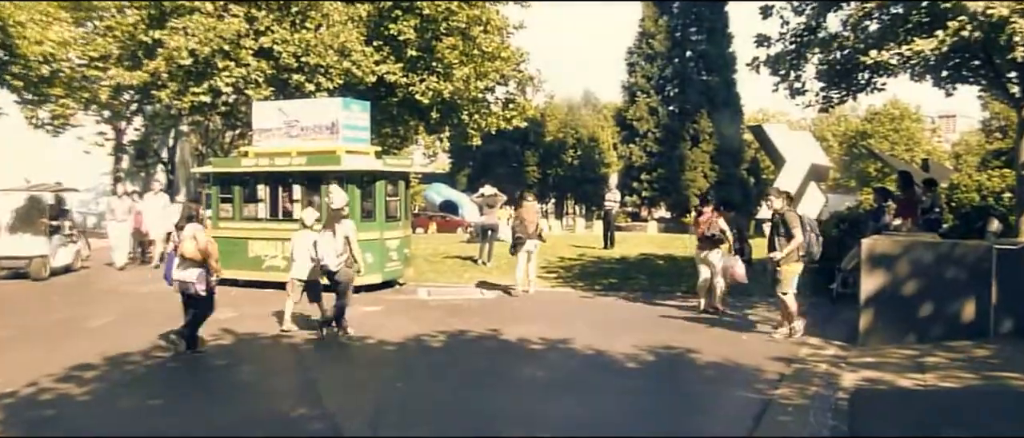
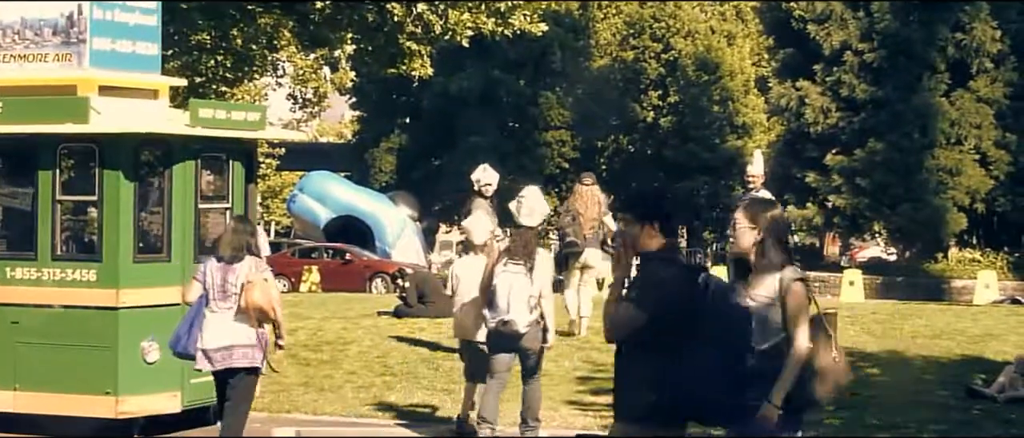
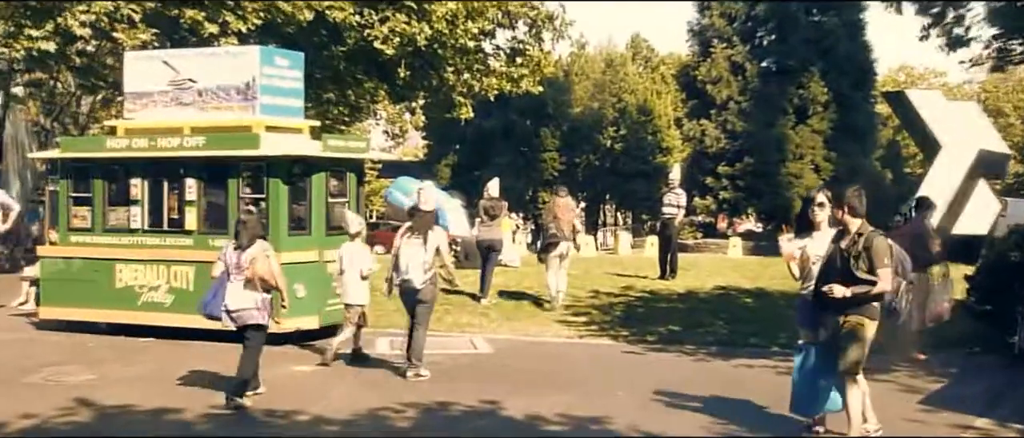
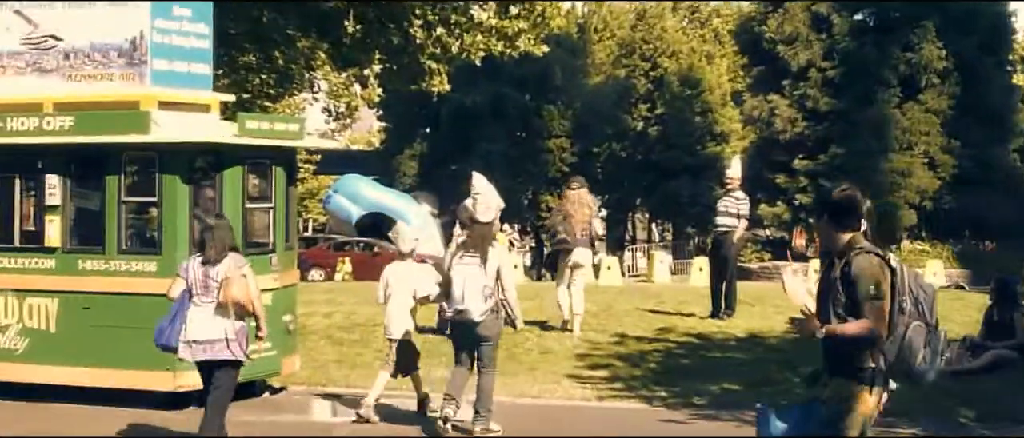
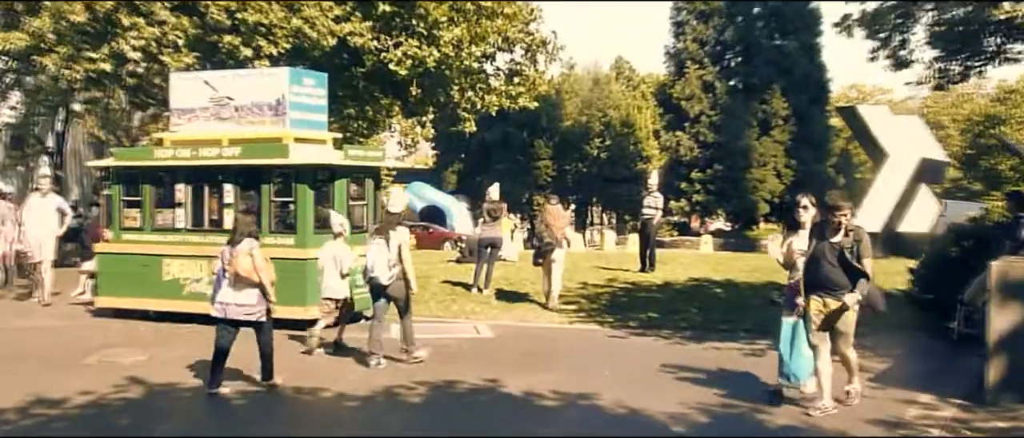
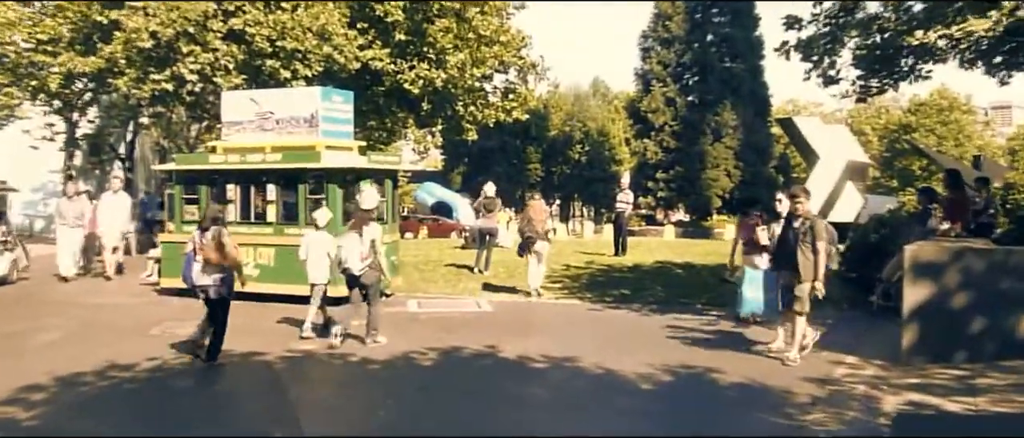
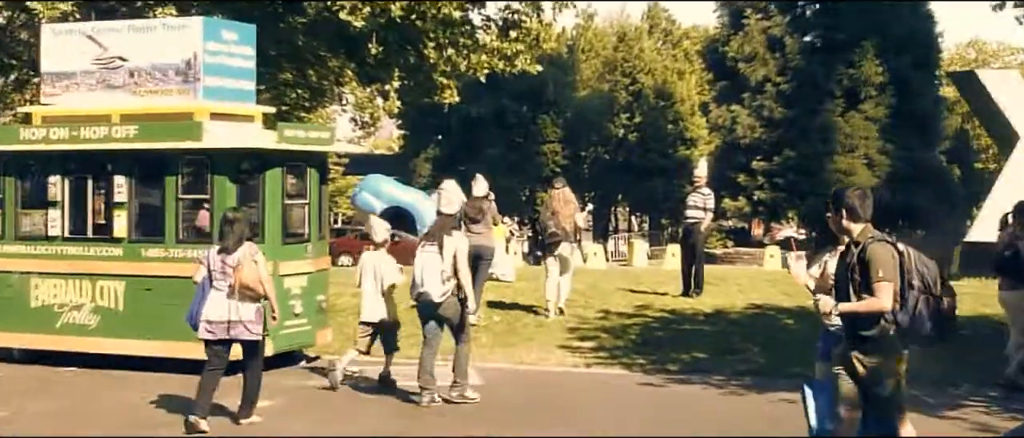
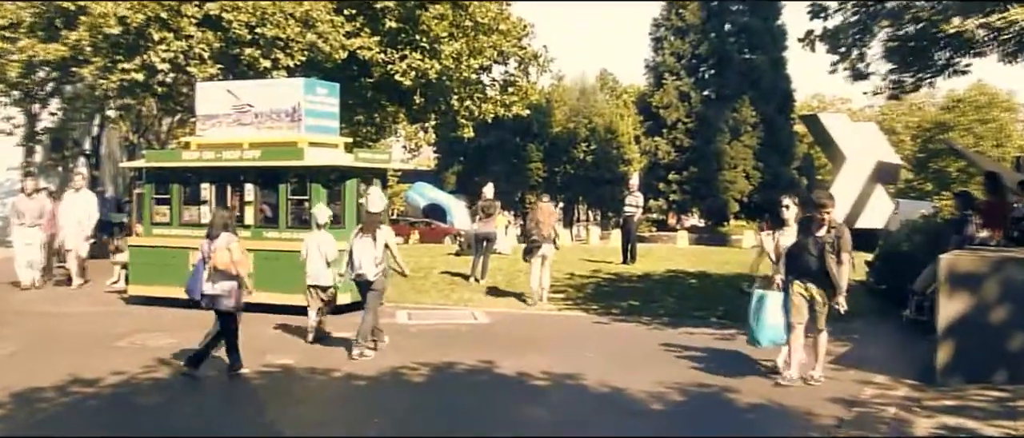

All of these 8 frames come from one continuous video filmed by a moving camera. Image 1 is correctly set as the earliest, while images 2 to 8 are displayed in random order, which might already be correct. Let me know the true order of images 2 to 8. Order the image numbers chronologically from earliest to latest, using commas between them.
6, 8, 5, 3, 7, 4, 2
